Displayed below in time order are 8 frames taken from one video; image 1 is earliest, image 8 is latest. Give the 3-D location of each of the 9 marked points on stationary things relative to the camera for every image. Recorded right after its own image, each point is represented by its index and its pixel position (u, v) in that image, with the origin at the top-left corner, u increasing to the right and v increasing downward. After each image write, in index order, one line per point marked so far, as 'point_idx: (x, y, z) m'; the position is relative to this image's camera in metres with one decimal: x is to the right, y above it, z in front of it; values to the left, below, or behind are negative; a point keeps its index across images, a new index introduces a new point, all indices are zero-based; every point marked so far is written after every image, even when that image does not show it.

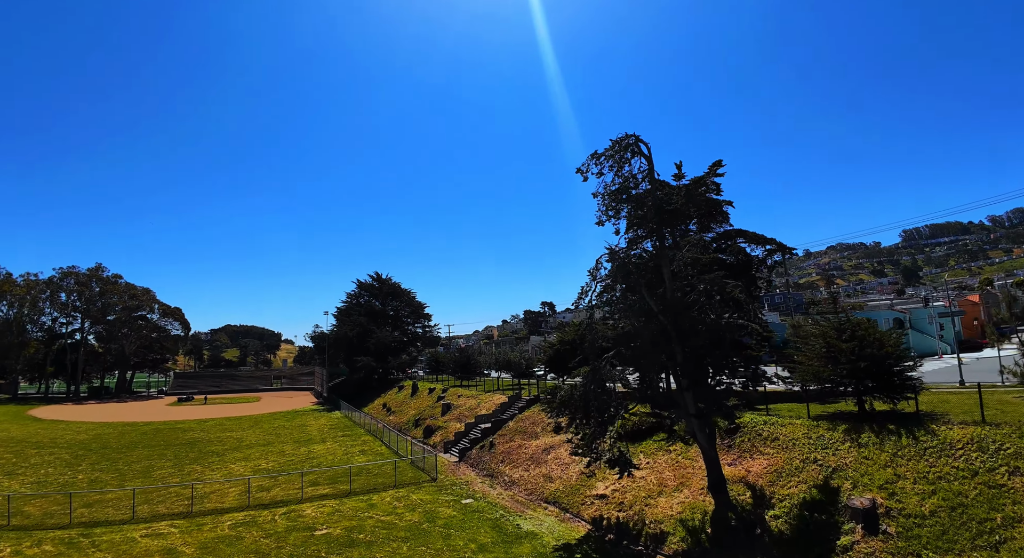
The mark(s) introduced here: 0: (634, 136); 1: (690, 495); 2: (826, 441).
0: (+4.4, +5.1, +17.1) m
1: (+5.9, -7.2, +15.9) m
2: (+10.8, -5.6, +16.4) m
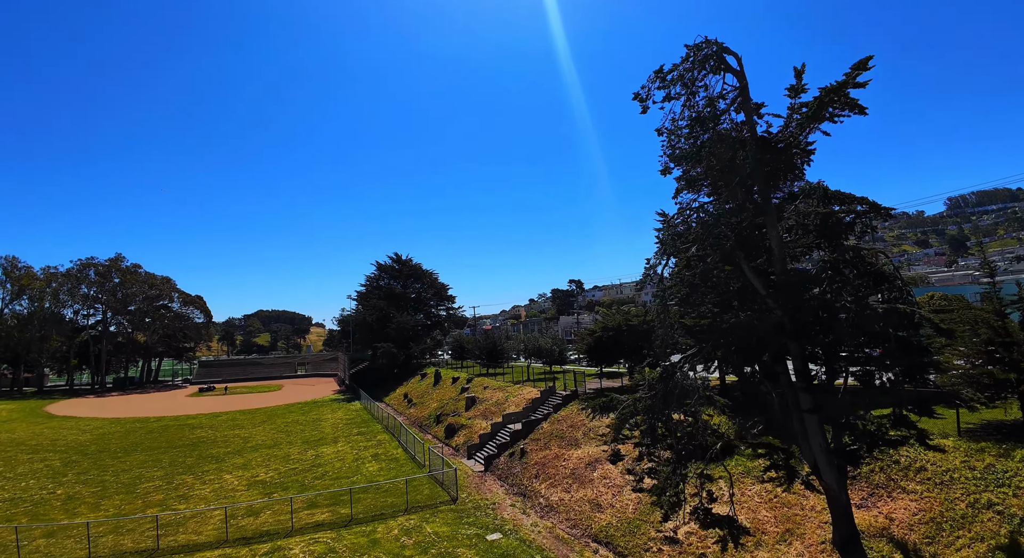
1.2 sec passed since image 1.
0: (+5.1, +5.9, +12.0) m
1: (+6.9, -6.4, +11.3) m
2: (+11.7, -4.7, +11.4) m
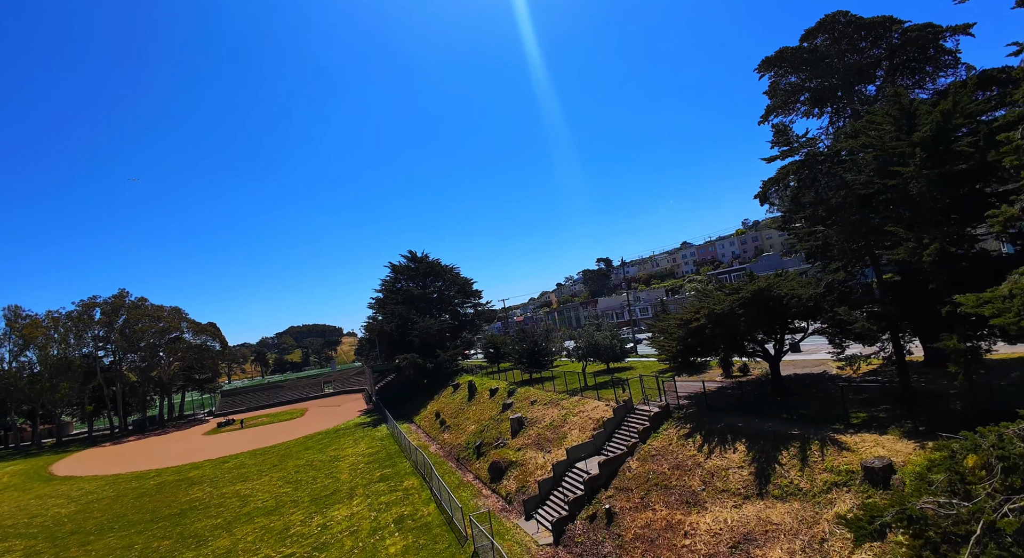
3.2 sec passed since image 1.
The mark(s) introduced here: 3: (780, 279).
0: (+5.4, +6.8, +4.2) m
1: (+8.6, -5.2, +3.7) m
2: (+13.2, -2.9, +3.5) m
3: (+9.1, -0.1, +16.1) m
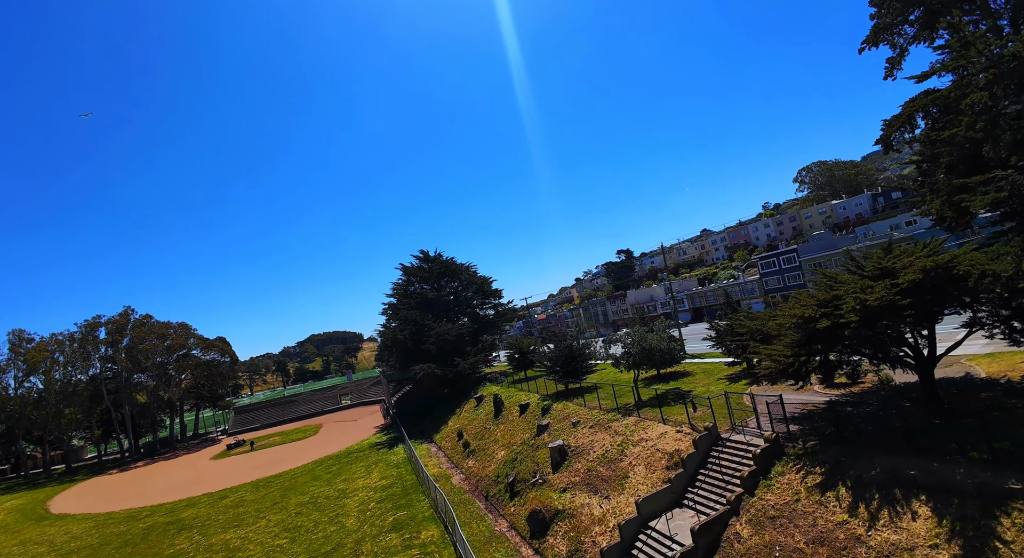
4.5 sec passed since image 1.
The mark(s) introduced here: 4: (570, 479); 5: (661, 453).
0: (+5.6, +7.2, -0.9) m
1: (+9.4, -4.6, -1.5) m
2: (+13.9, -2.1, -1.9) m
3: (+10.1, +0.6, +10.9) m
4: (+2.2, -7.4, +17.7) m
5: (+4.8, -5.6, +15.5) m
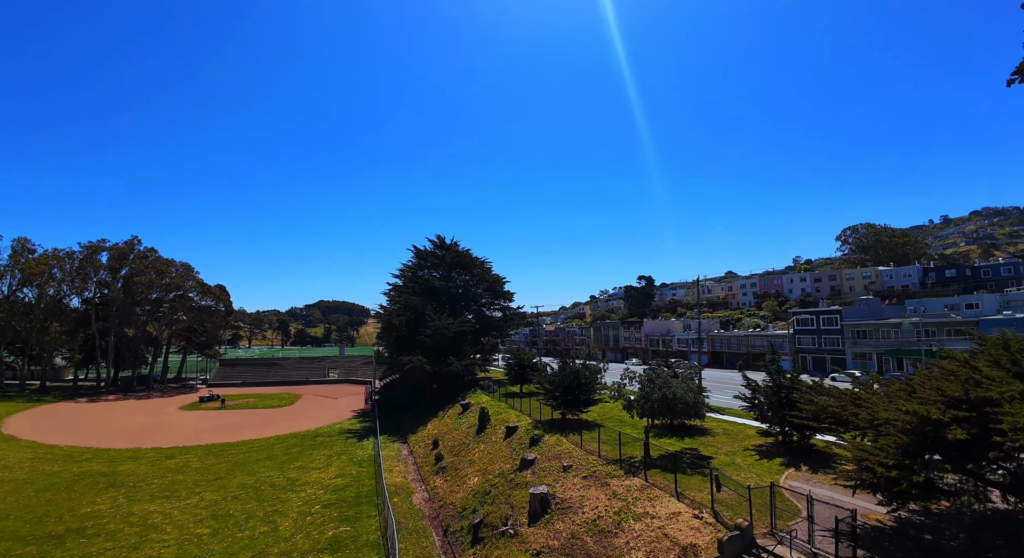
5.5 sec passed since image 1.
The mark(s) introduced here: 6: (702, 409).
0: (+6.7, +6.1, -4.4) m
1: (+8.1, -6.2, -5.2) m
2: (+13.0, -4.6, -5.7) m
3: (+10.1, -1.4, +7.2) m
4: (+1.1, -7.8, +14.3) m
5: (+3.9, -6.5, +12.0) m
6: (+7.6, -5.1, +19.2) m
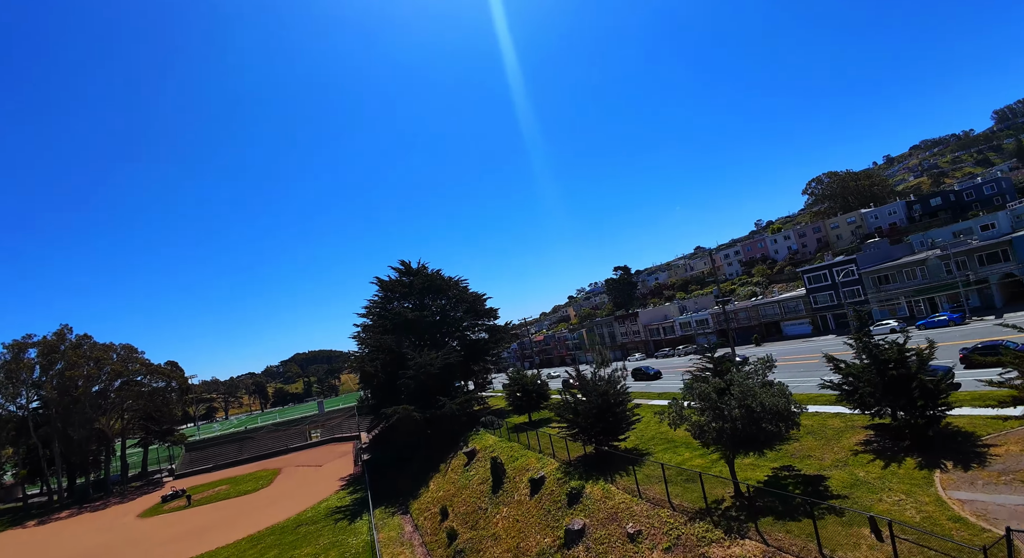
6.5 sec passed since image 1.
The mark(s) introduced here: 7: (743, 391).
0: (+6.5, +7.7, -8.9) m
1: (+10.2, -4.1, -9.9) m
2: (+14.7, -1.6, -10.0) m
3: (+10.7, +0.6, +2.7) m
4: (+2.6, -7.6, +9.1) m
5: (+5.3, -5.8, +7.0) m
6: (+8.3, -3.9, +14.4) m
7: (+6.5, -3.2, +14.0) m
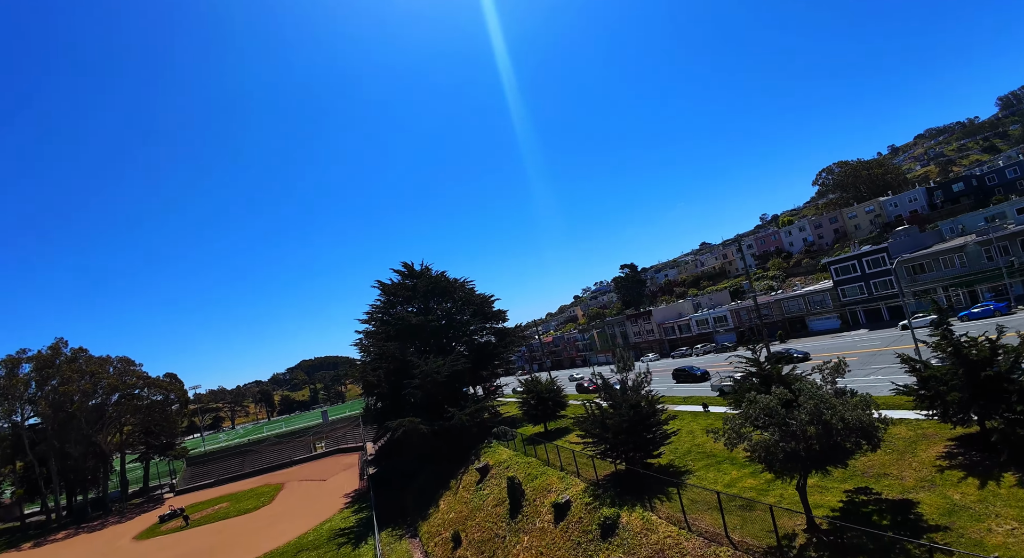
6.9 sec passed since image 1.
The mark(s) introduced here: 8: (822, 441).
0: (+6.5, +8.0, -11.1) m
1: (+10.6, -3.7, -12.2) m
2: (+15.0, -1.1, -12.3) m
3: (+11.0, +1.0, +0.4) m
4: (+3.2, -7.4, +6.9) m
5: (+5.9, -5.5, +4.8) m
6: (+8.8, -3.6, +12.2) m
7: (+7.1, -2.9, +11.8) m
8: (+7.2, -3.7, +11.5) m
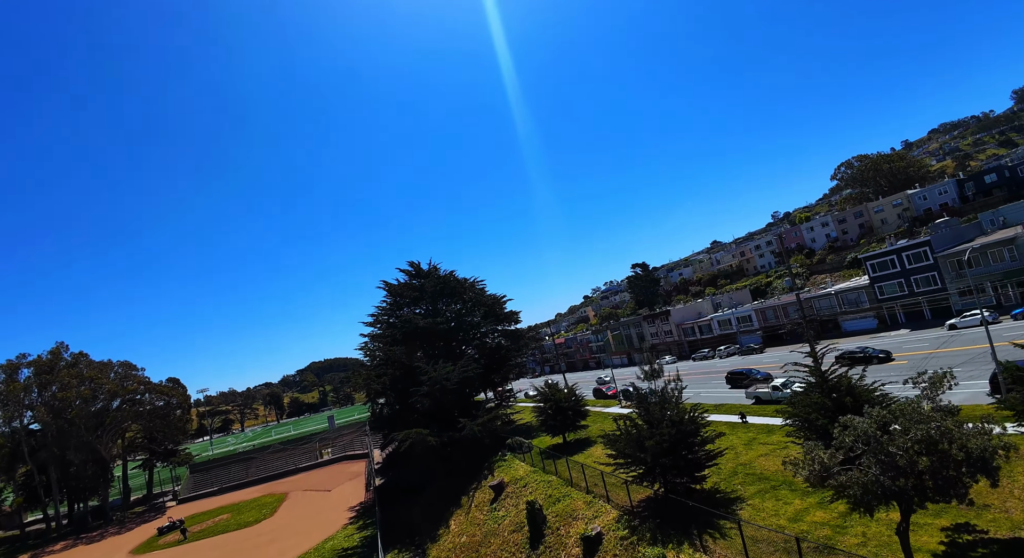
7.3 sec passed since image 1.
0: (+6.6, +8.2, -13.4) m
1: (+10.7, -3.5, -14.6) m
2: (+15.1, -0.8, -14.8) m
3: (+11.4, +1.2, -2.0) m
4: (+3.7, -7.3, +4.6) m
5: (+6.3, -5.4, +2.4) m
6: (+9.4, -3.5, +9.8) m
7: (+7.6, -2.7, +9.4) m
8: (+7.8, -3.5, +9.2) m
